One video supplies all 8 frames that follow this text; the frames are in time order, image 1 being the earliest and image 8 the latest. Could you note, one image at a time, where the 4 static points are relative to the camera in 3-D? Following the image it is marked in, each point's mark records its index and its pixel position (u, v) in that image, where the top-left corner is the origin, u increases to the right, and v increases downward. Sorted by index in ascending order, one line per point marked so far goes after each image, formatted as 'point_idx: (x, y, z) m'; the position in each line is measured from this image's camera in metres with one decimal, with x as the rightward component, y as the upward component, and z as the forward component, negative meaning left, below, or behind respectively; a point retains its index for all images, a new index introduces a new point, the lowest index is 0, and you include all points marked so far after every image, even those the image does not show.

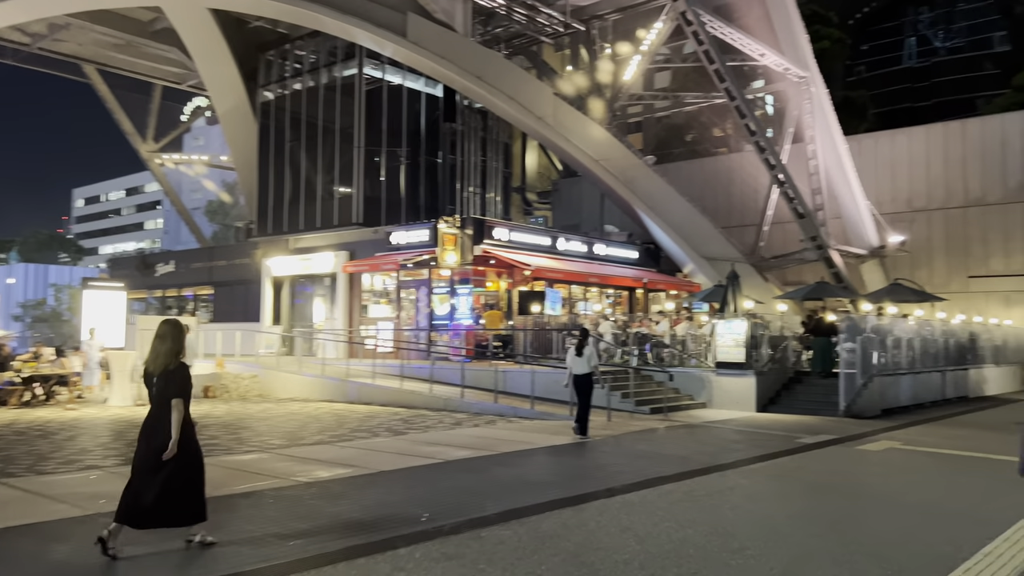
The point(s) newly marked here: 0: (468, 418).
0: (-0.8, -2.3, +14.1) m
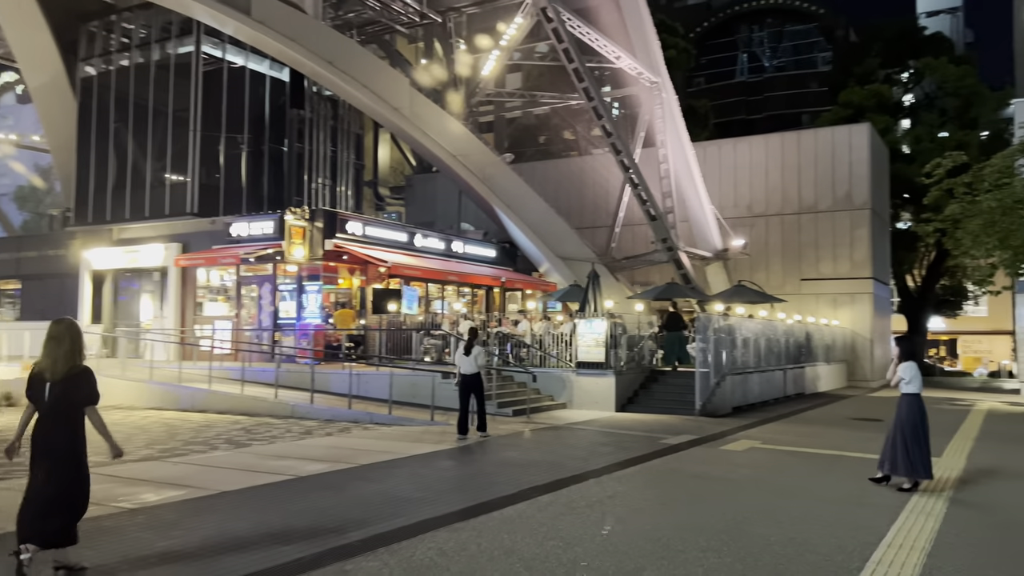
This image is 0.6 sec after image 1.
0: (-3.1, -2.2, +13.0) m
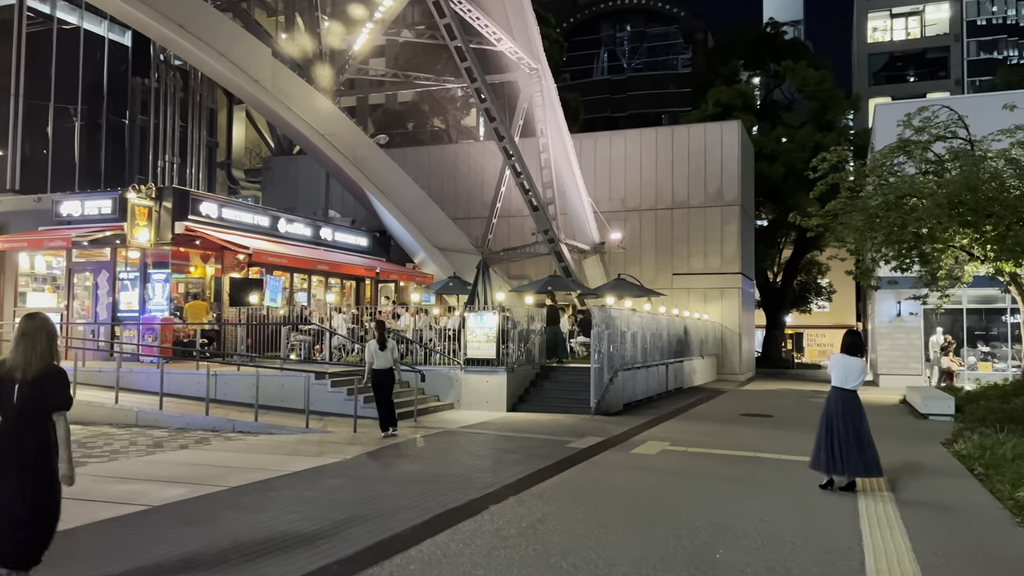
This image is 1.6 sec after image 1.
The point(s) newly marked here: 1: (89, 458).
0: (-4.6, -2.0, +11.1) m
1: (-4.8, -1.9, +9.4) m
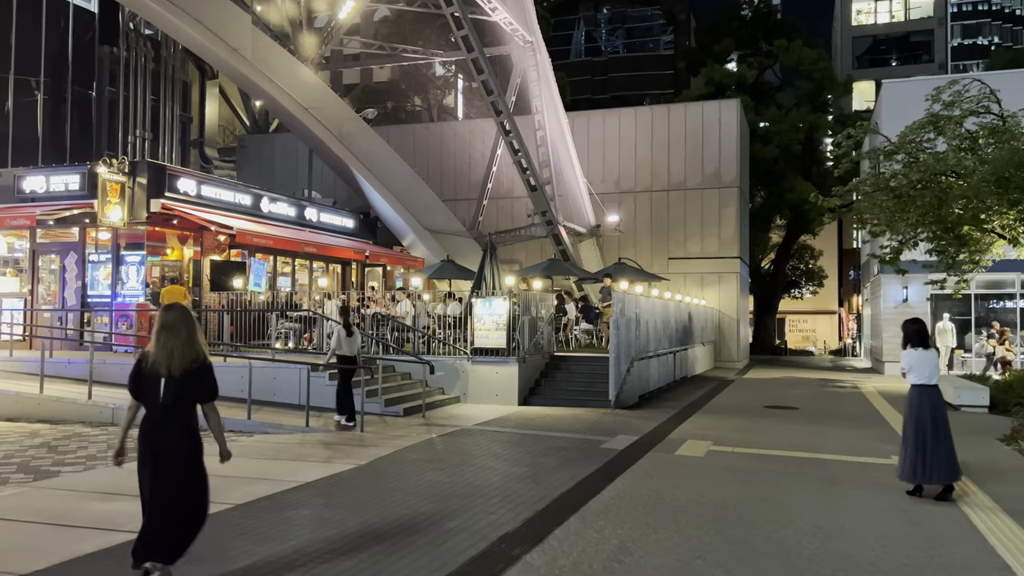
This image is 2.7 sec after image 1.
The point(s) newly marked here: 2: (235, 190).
0: (-4.3, -1.8, +9.8) m
1: (-4.4, -1.8, +8.1) m
2: (-6.4, +2.2, +18.8) m
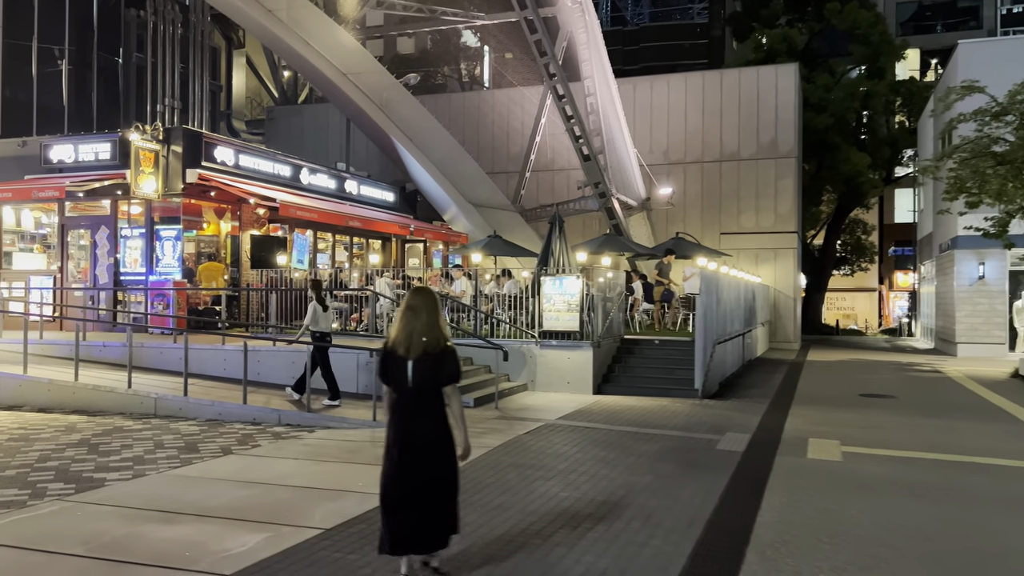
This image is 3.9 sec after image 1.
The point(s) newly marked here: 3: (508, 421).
0: (-3.3, -1.6, +8.7) m
1: (-3.4, -1.6, +7.0) m
2: (-5.1, +2.7, +17.6) m
3: (-0.1, -1.6, +9.7) m
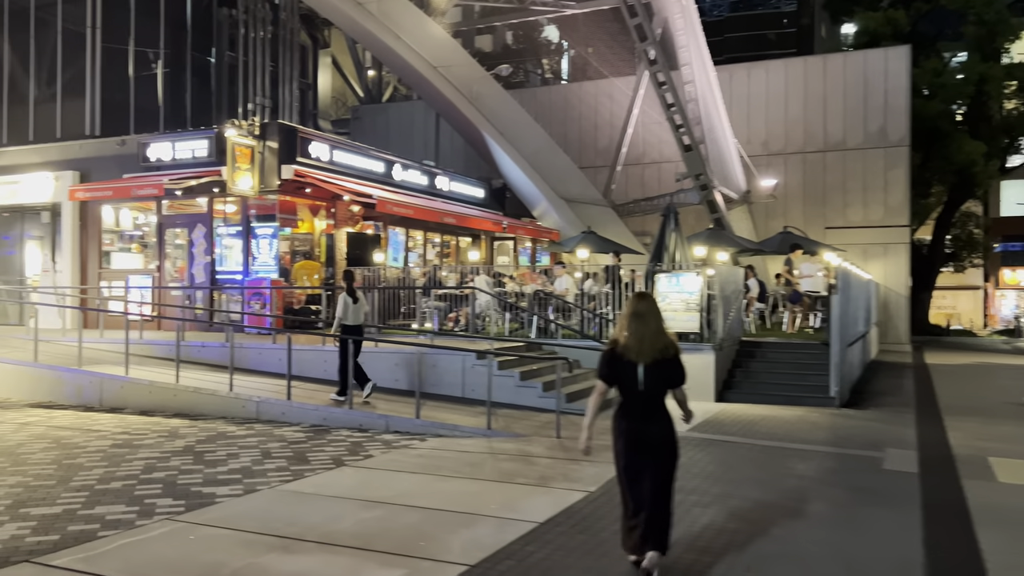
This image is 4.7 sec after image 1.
0: (-2.0, -1.6, +8.1) m
1: (-2.3, -1.5, +6.4) m
2: (-3.0, +2.8, +17.1) m
3: (+1.3, -1.6, +8.9) m
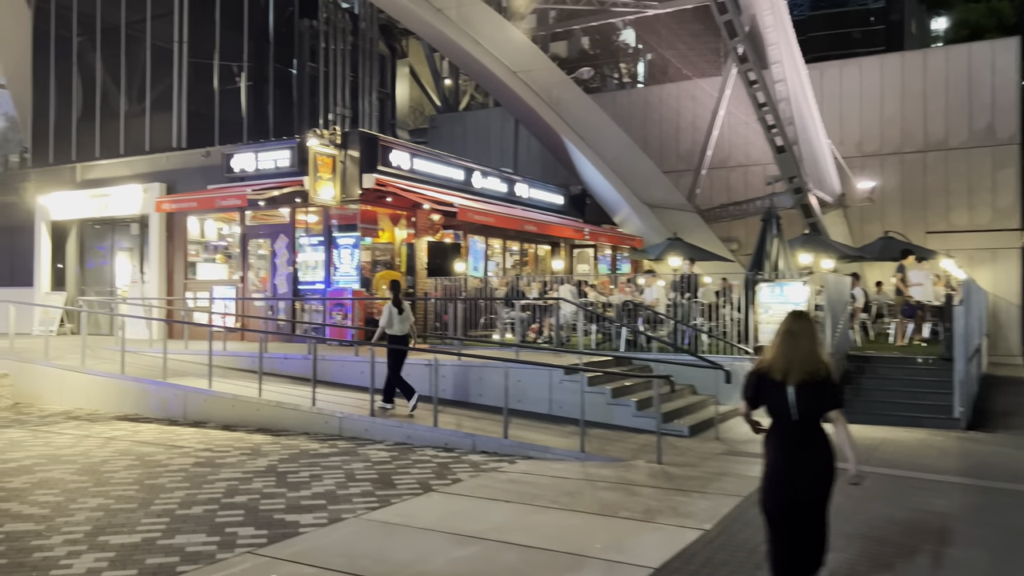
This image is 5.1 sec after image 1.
0: (-1.1, -1.7, +7.7) m
1: (-1.5, -1.7, +6.0) m
2: (-1.3, +2.6, +16.8) m
3: (+2.3, -1.7, +8.2) m
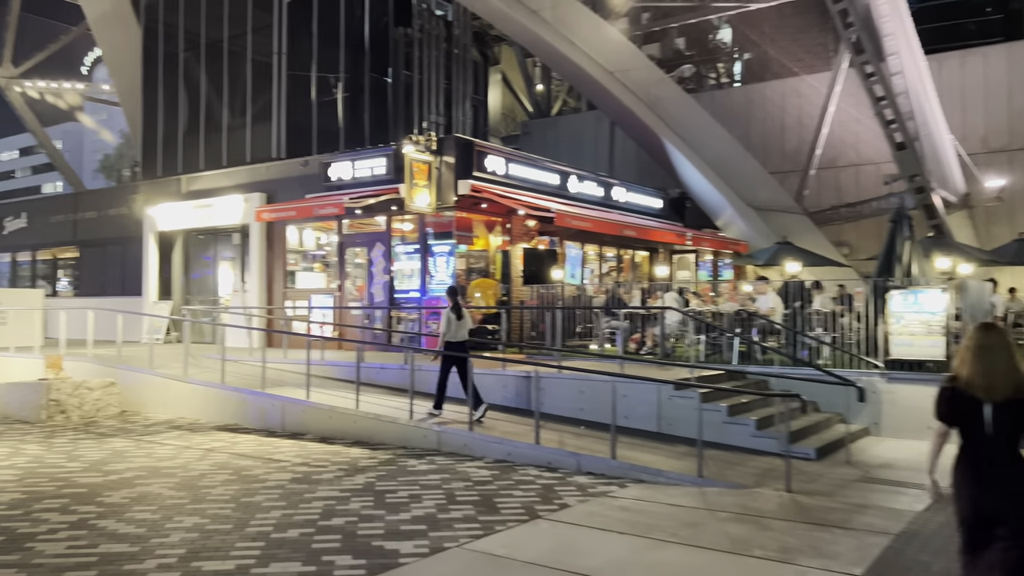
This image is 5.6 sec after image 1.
0: (-0.1, -1.8, +7.2) m
1: (-0.8, -1.7, +5.6) m
2: (+0.6, +2.4, +16.4) m
3: (+3.3, -1.7, +7.3) m
